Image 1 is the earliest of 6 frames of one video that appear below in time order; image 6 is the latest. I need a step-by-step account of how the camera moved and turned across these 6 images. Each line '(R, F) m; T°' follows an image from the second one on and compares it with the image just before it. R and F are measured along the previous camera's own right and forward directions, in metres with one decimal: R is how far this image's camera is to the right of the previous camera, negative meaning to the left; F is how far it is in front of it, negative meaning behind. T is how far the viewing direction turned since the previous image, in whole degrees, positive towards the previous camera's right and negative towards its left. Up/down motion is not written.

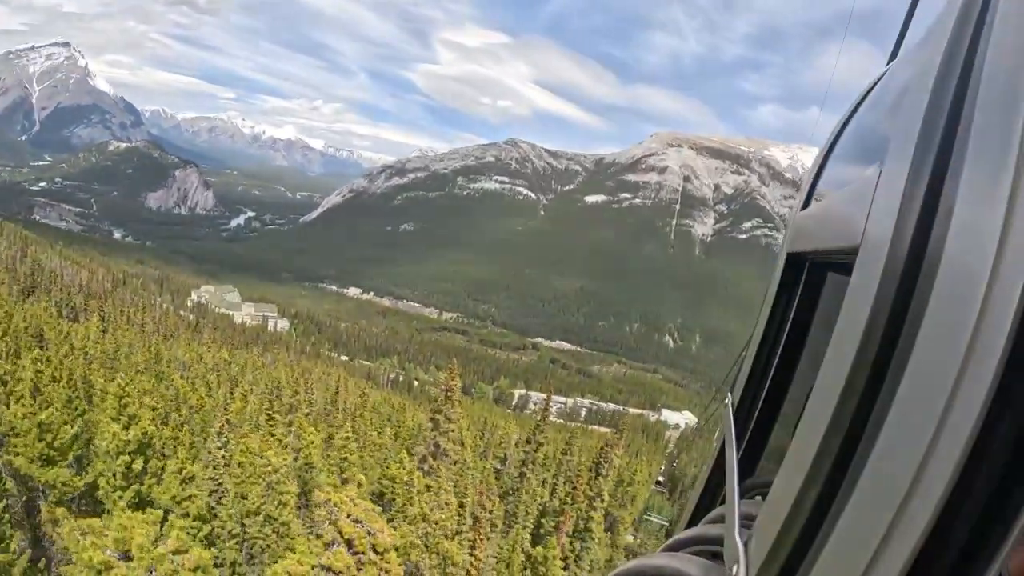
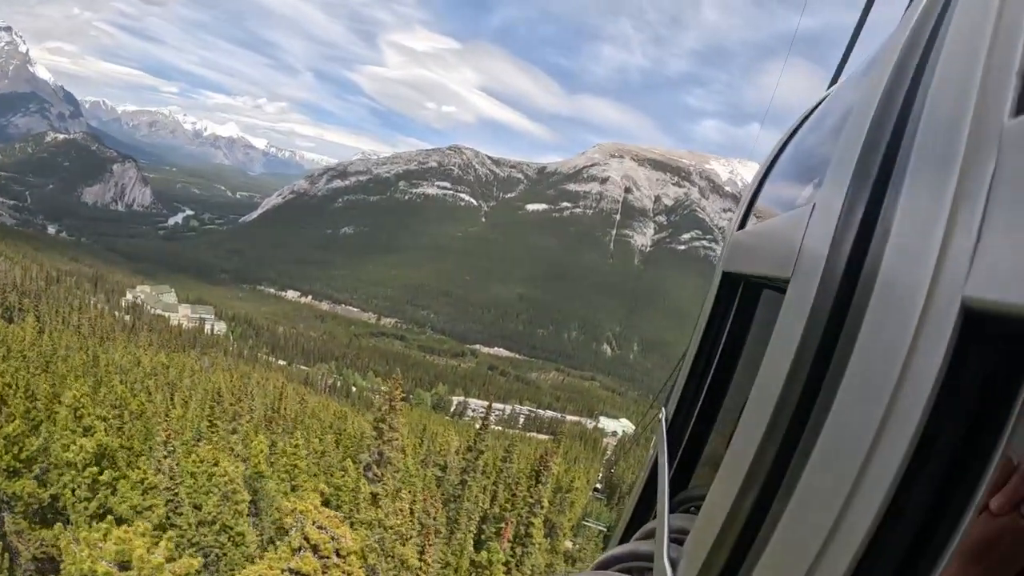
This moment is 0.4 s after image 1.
(-16.5, -6.8) m; +5°
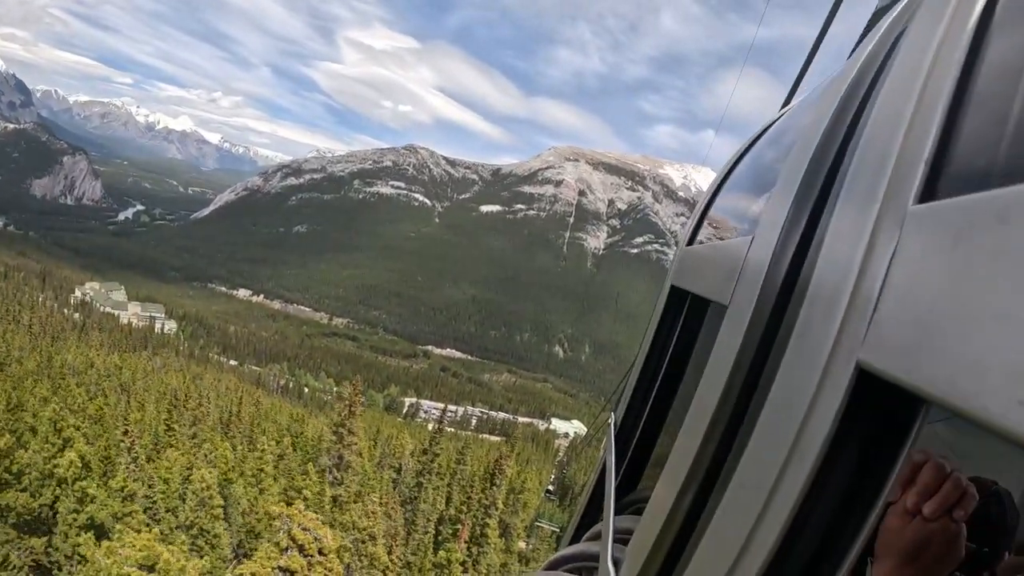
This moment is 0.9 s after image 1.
(-13.6, -9.1) m; +4°
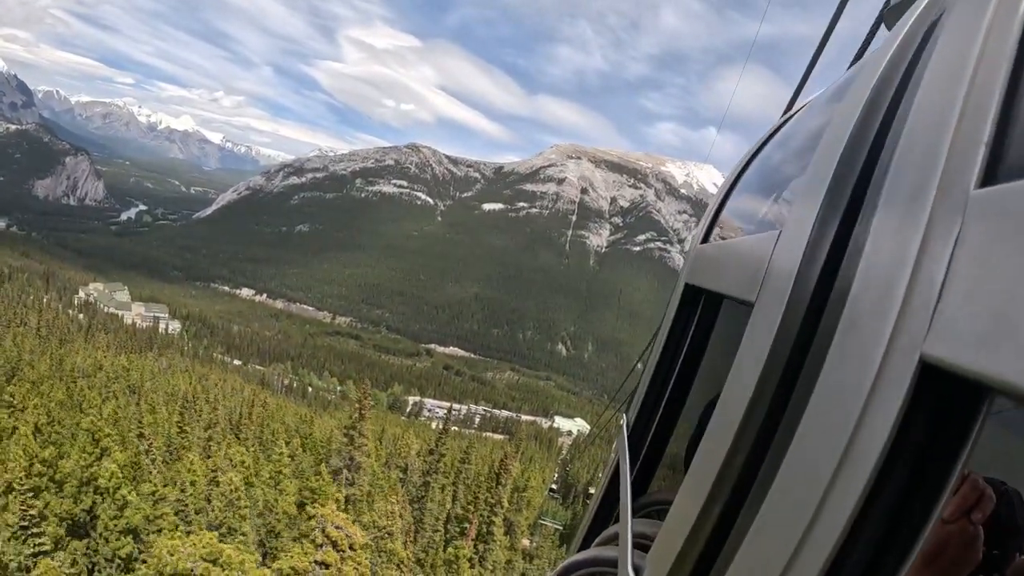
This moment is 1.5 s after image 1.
(-0.3, +2.2) m; 0°
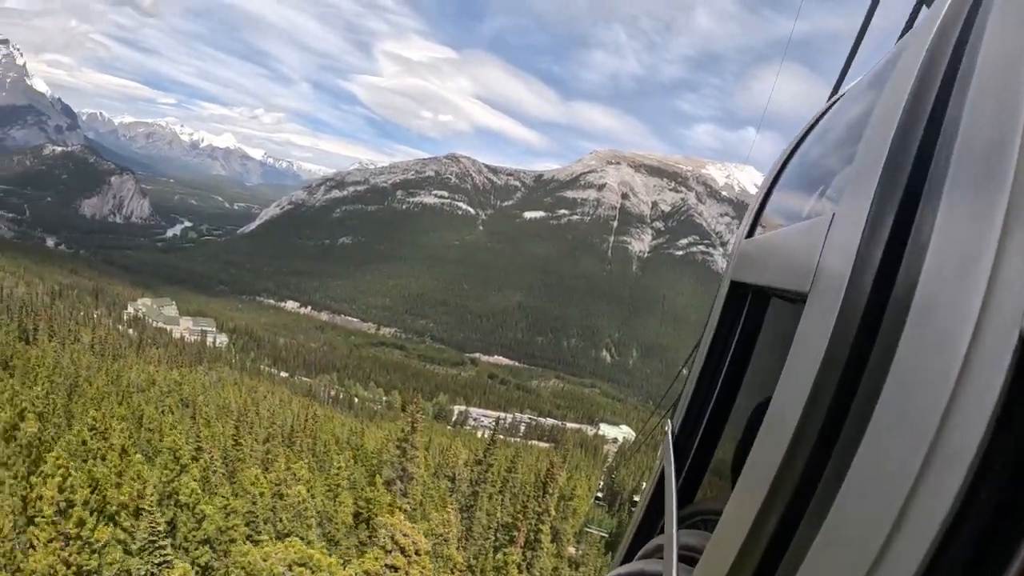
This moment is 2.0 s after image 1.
(+8.3, +12.1) m; -4°
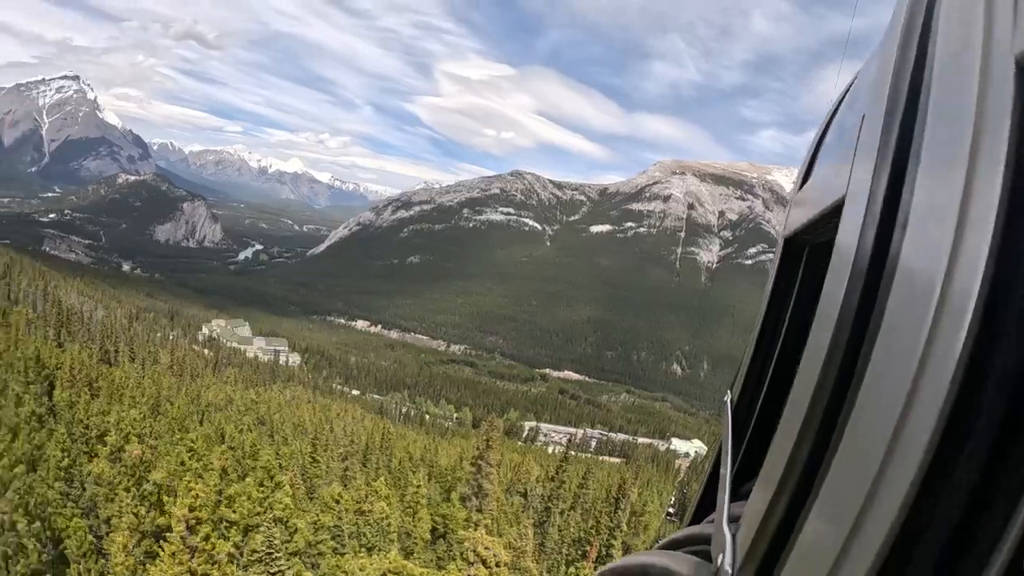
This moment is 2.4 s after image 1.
(+14.1, +14.5) m; -6°
